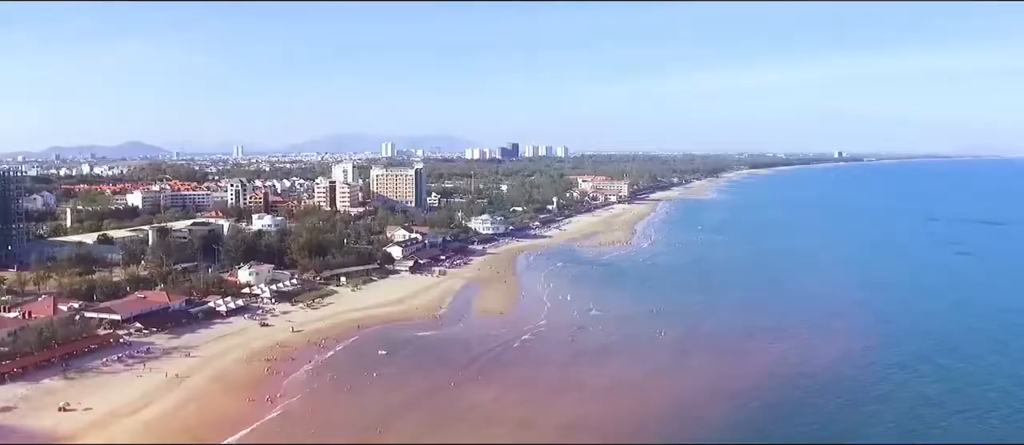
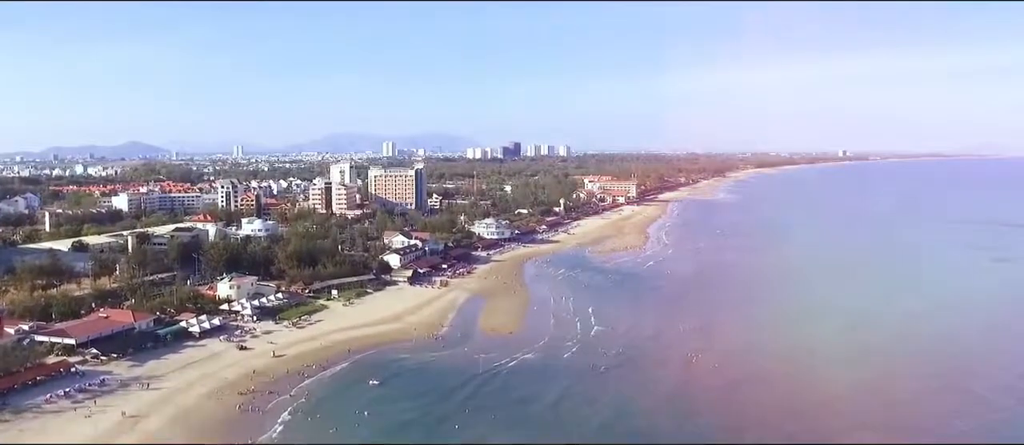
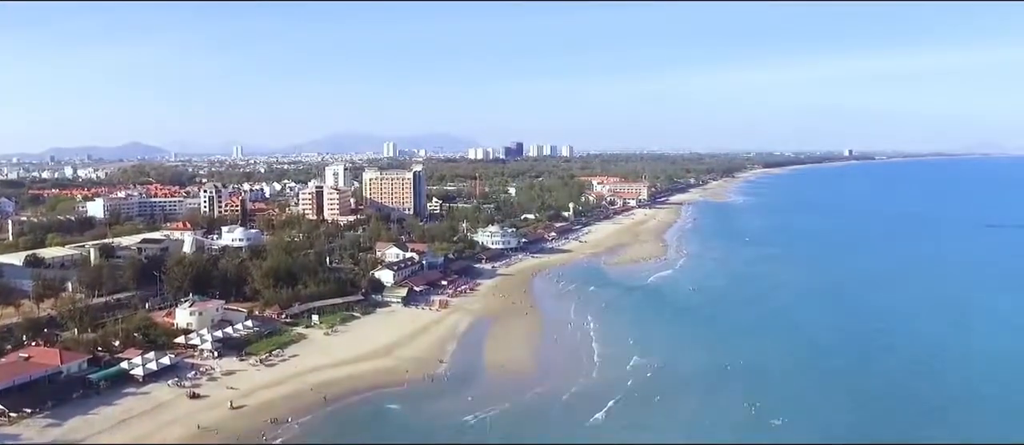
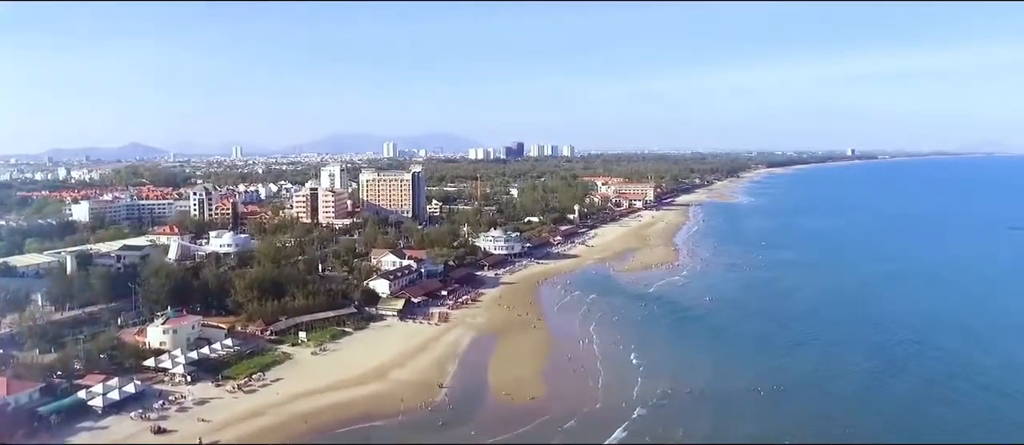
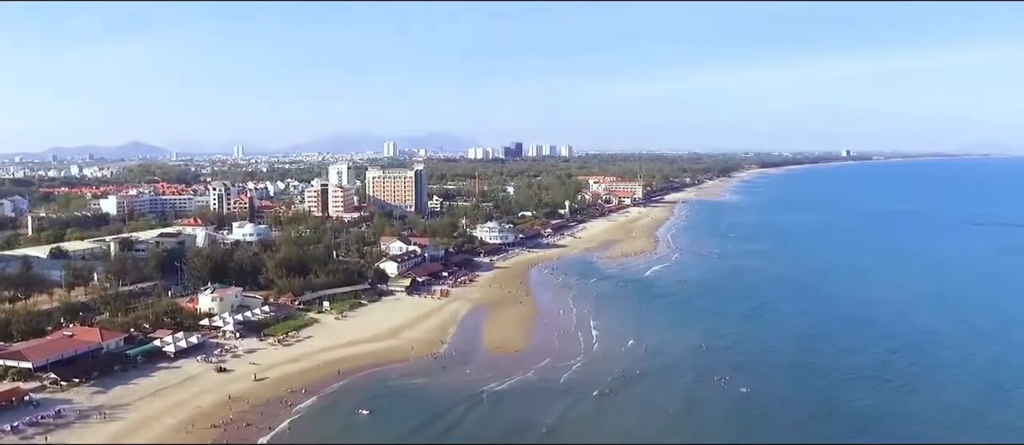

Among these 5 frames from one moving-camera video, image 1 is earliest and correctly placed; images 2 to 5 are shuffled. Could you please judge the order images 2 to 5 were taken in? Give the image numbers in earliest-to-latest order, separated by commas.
2, 5, 3, 4
